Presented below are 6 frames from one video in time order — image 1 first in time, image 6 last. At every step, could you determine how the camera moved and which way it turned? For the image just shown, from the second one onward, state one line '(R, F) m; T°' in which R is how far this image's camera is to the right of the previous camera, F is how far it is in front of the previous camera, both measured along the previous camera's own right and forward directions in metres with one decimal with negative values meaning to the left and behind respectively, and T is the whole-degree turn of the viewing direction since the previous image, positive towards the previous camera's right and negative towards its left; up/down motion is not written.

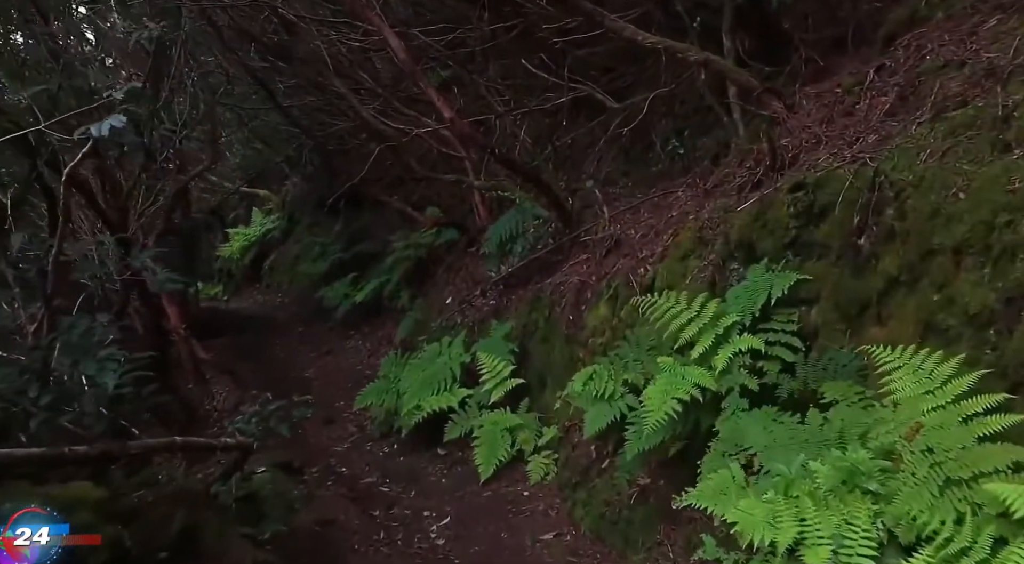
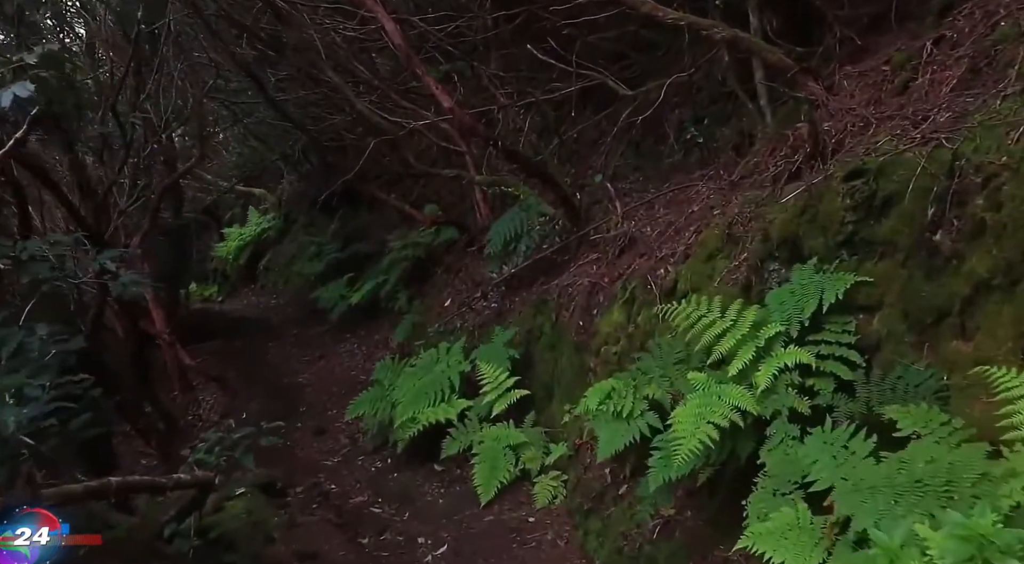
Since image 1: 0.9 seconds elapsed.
(0.0, +0.5) m; 0°
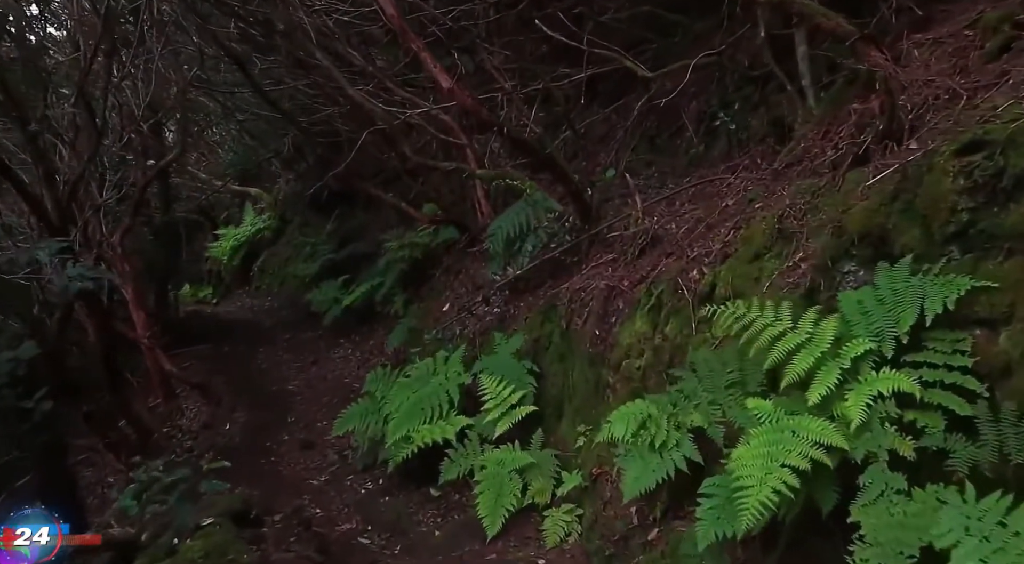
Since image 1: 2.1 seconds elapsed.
(0.0, +0.7) m; 0°
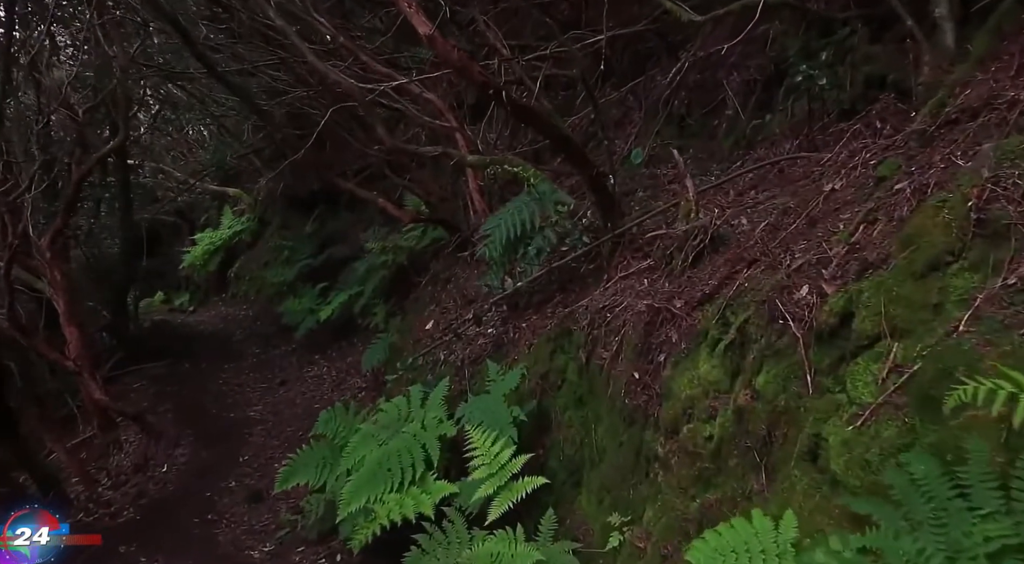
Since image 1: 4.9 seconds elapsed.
(0.0, +1.6) m; 0°
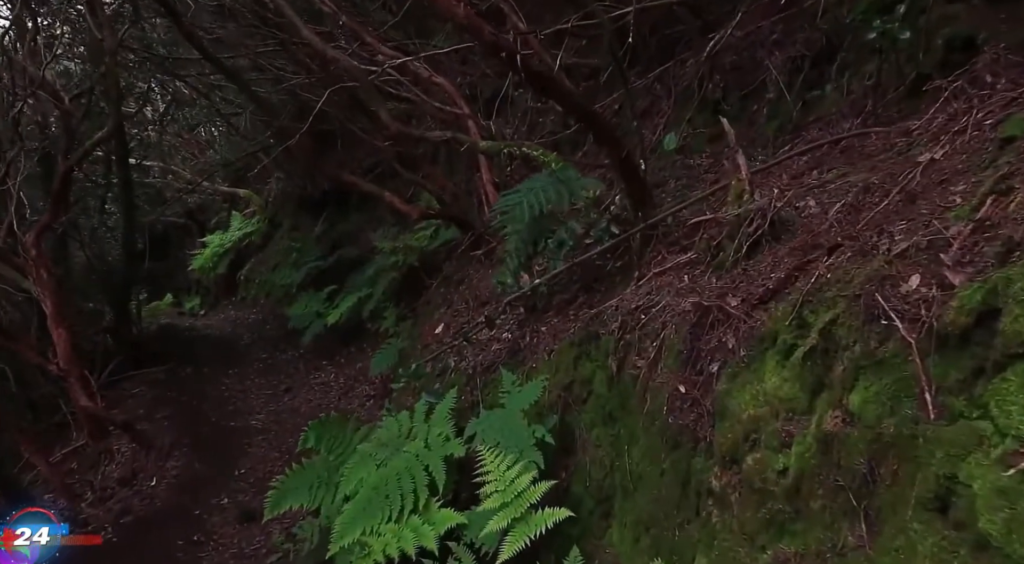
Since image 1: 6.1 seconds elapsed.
(0.0, +0.6) m; -1°
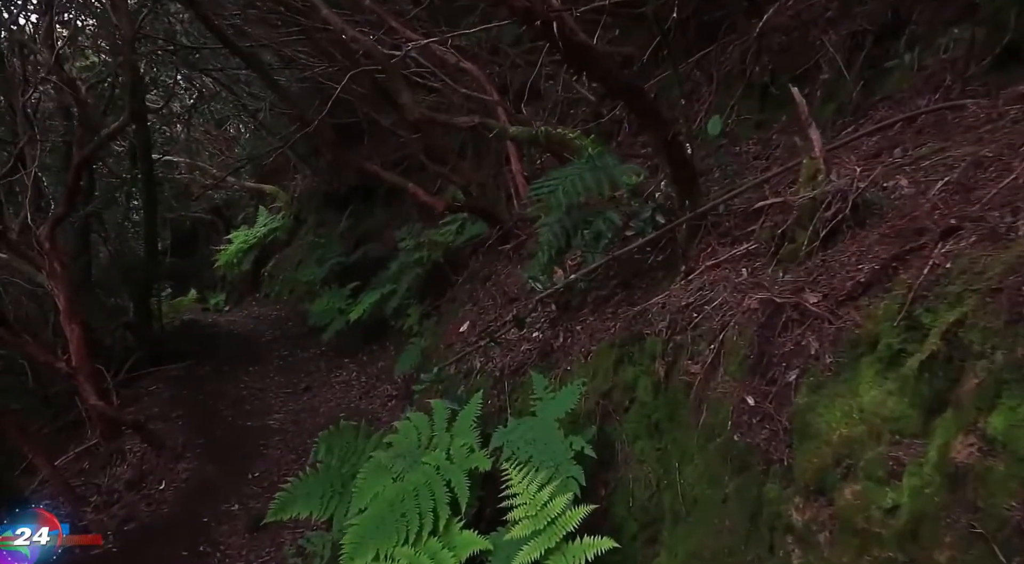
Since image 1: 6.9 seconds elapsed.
(0.0, +0.4) m; -2°
